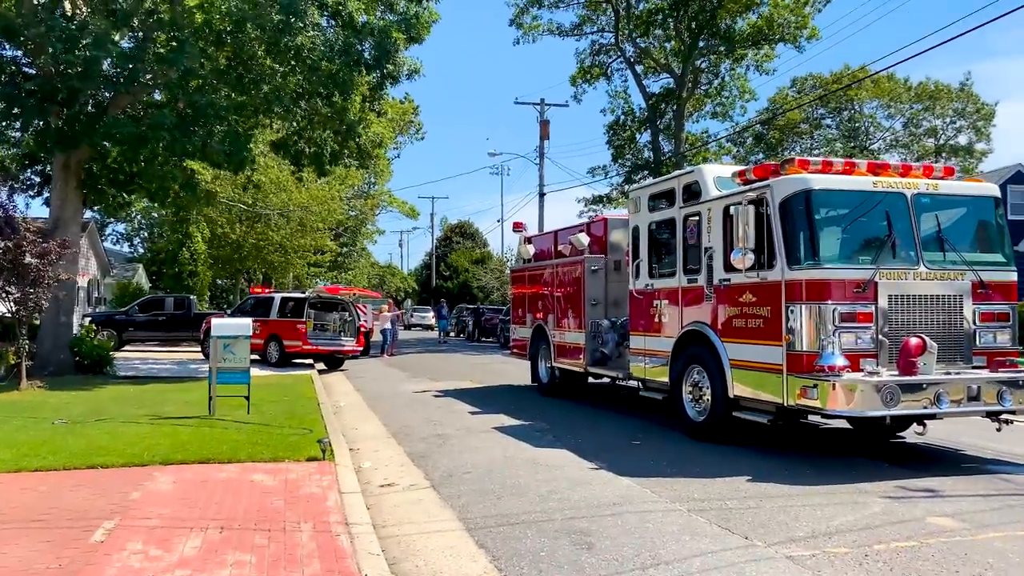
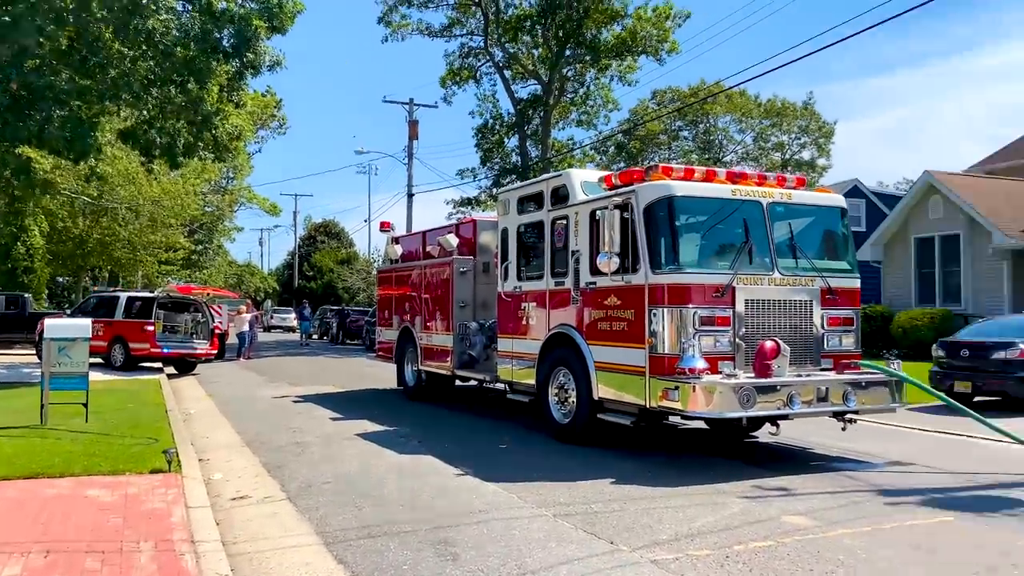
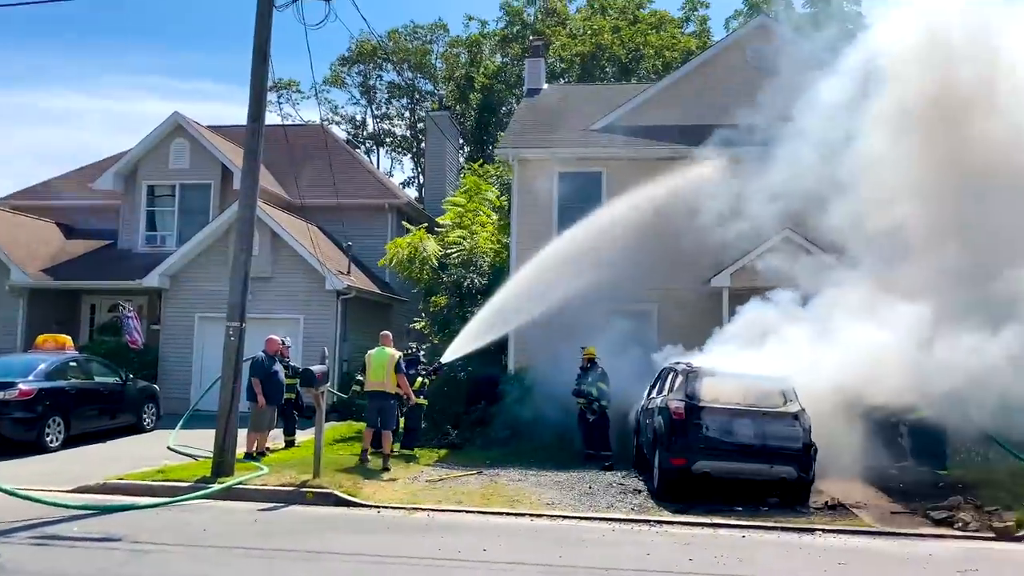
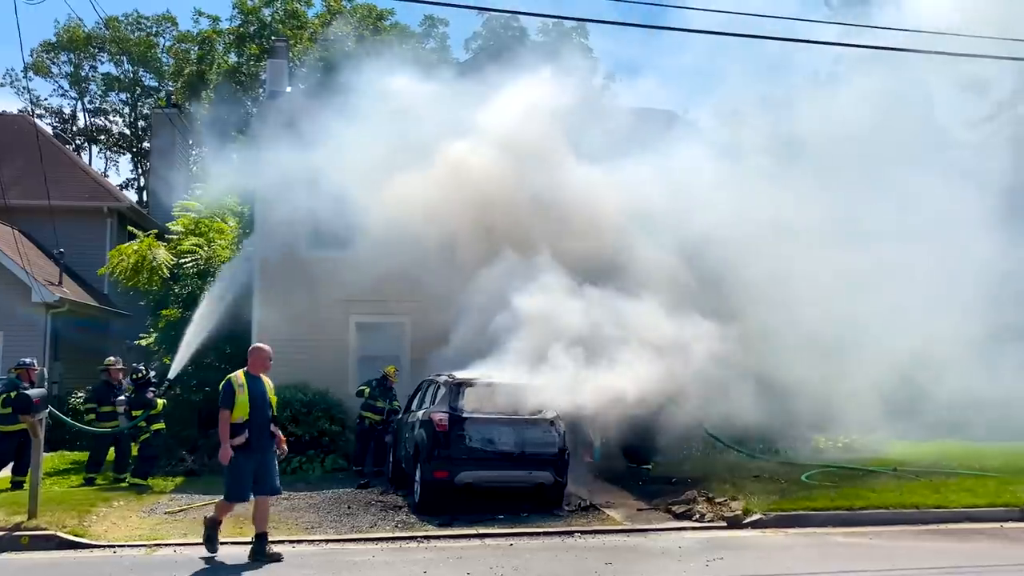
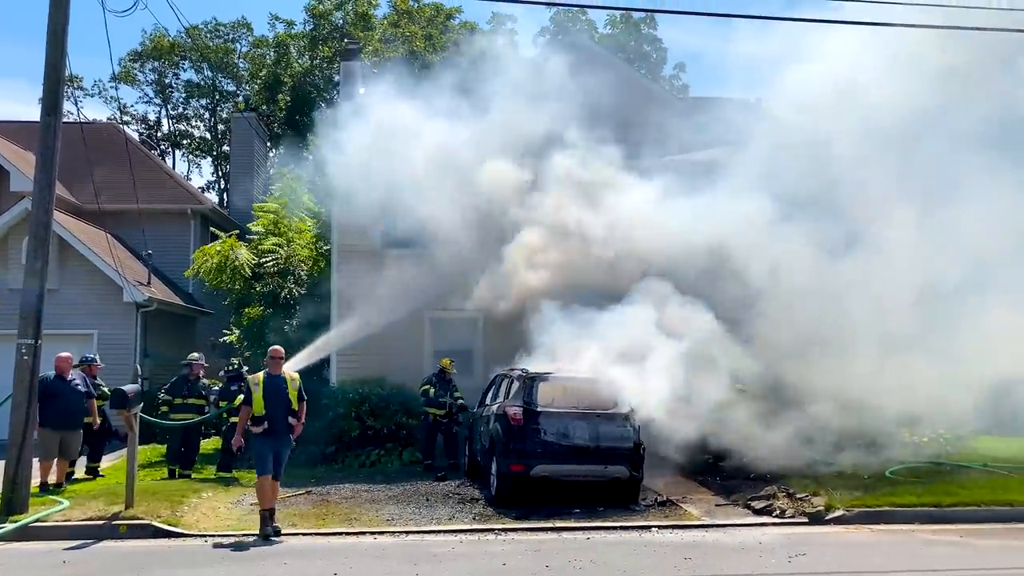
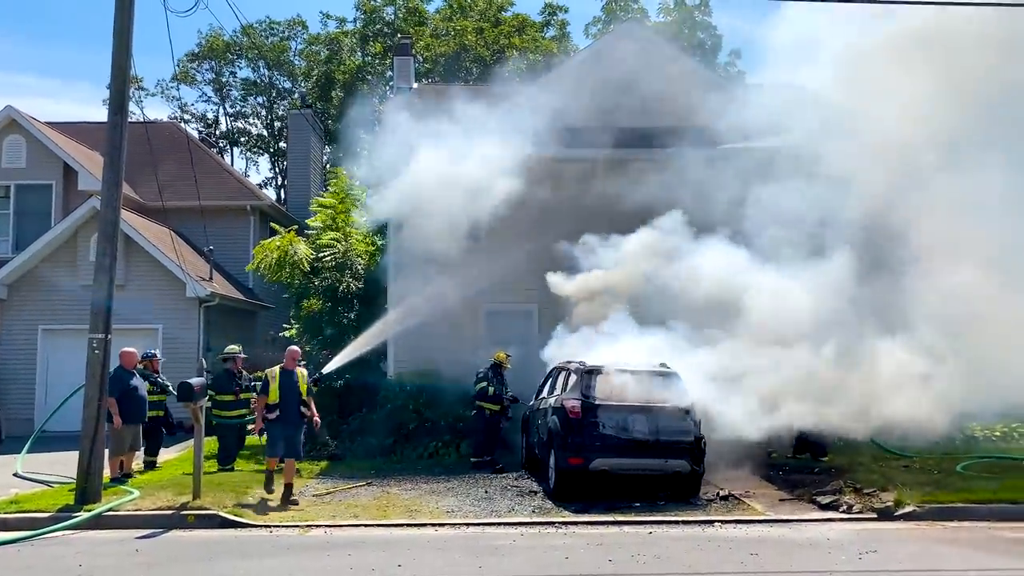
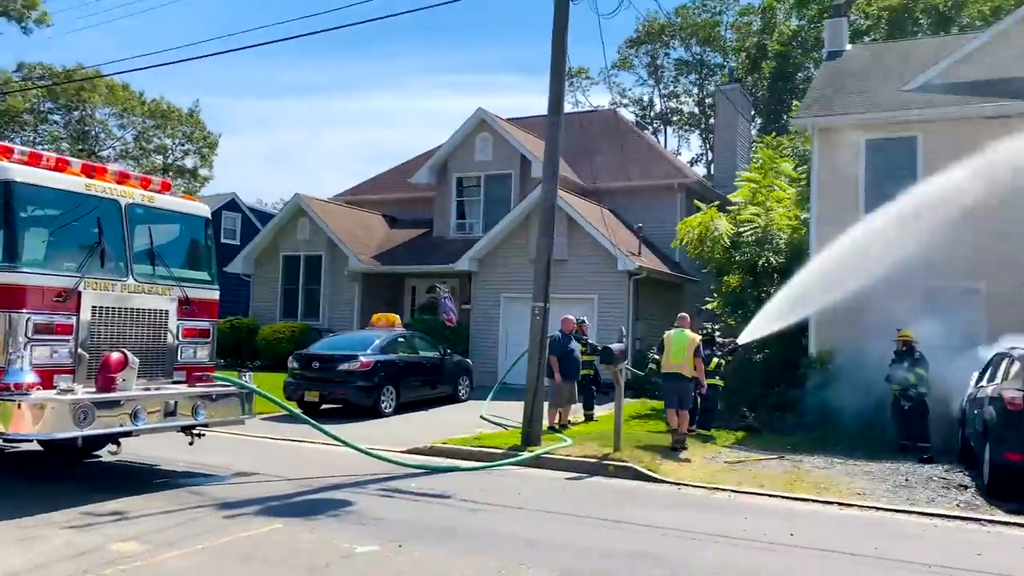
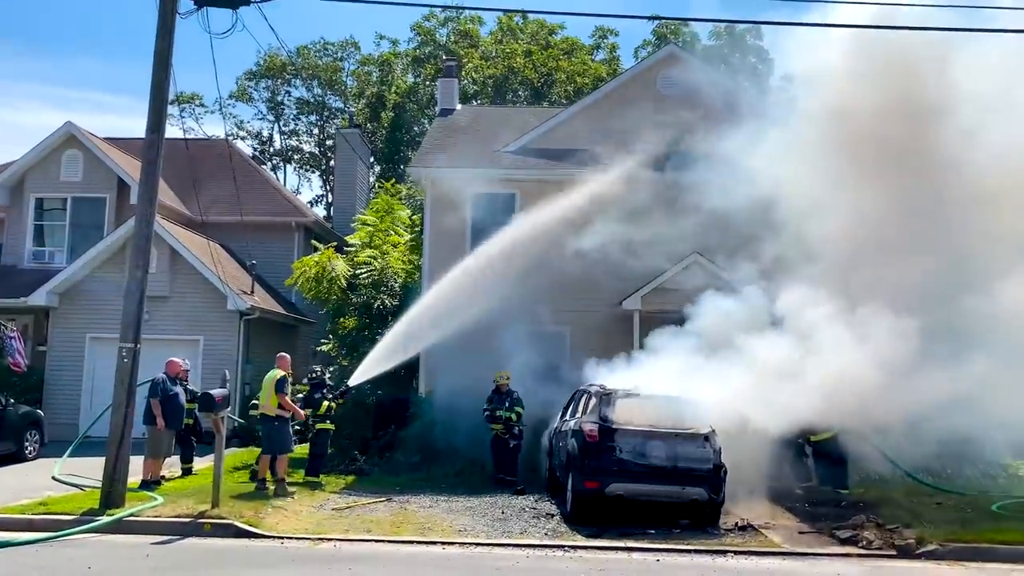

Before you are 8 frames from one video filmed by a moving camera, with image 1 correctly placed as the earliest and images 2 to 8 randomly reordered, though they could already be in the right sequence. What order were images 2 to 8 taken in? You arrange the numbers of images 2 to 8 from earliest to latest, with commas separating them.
2, 7, 3, 8, 6, 5, 4
